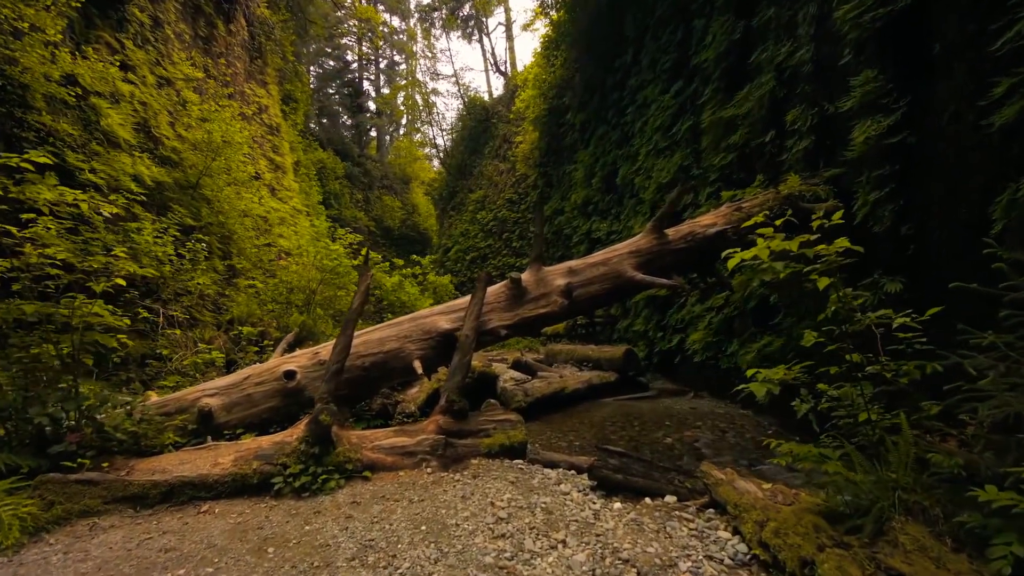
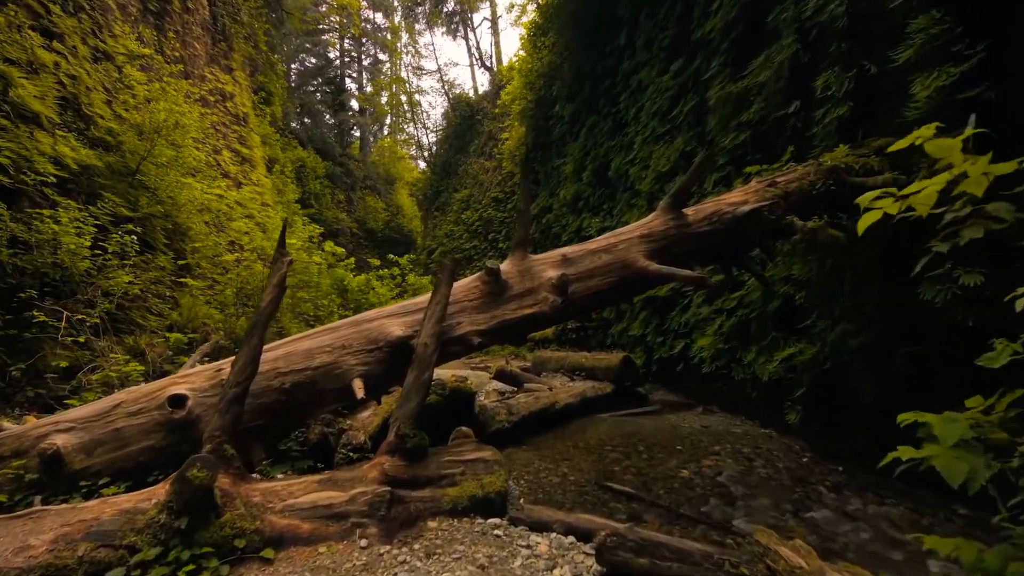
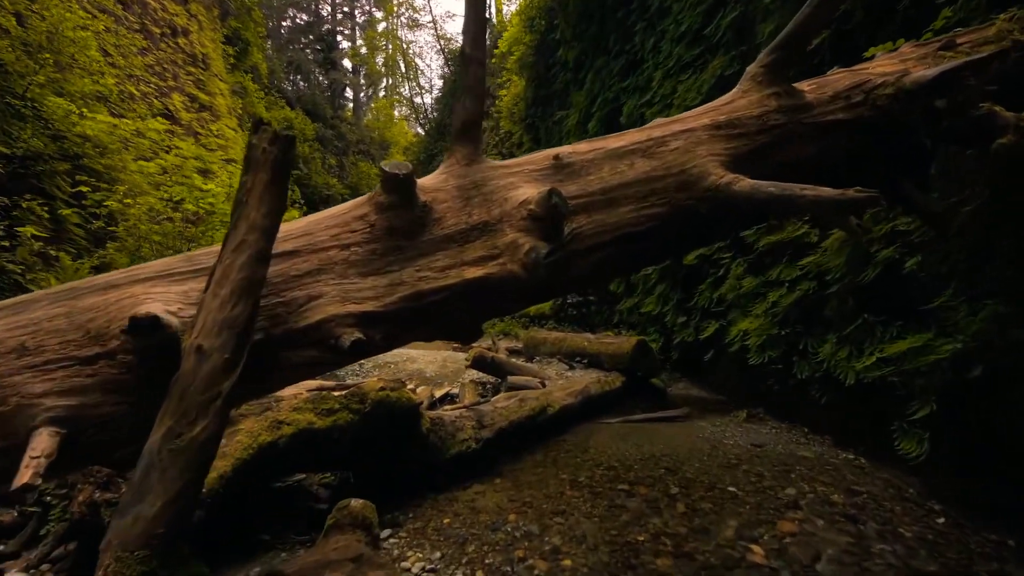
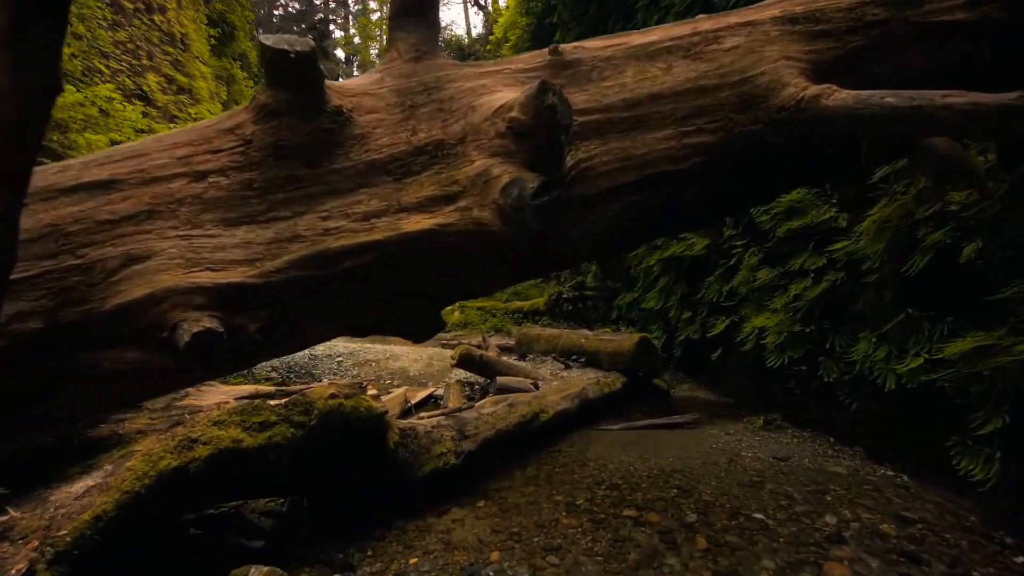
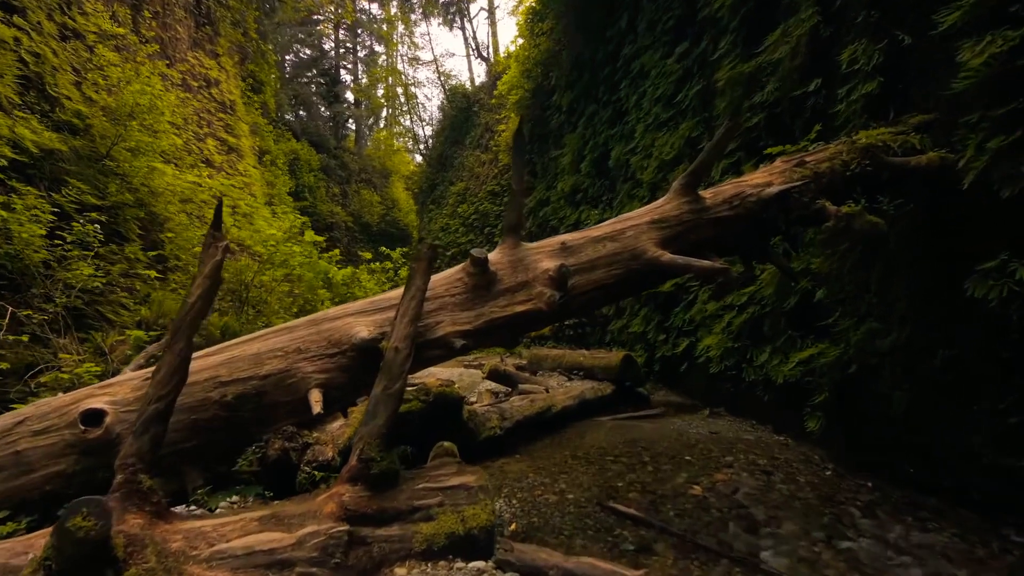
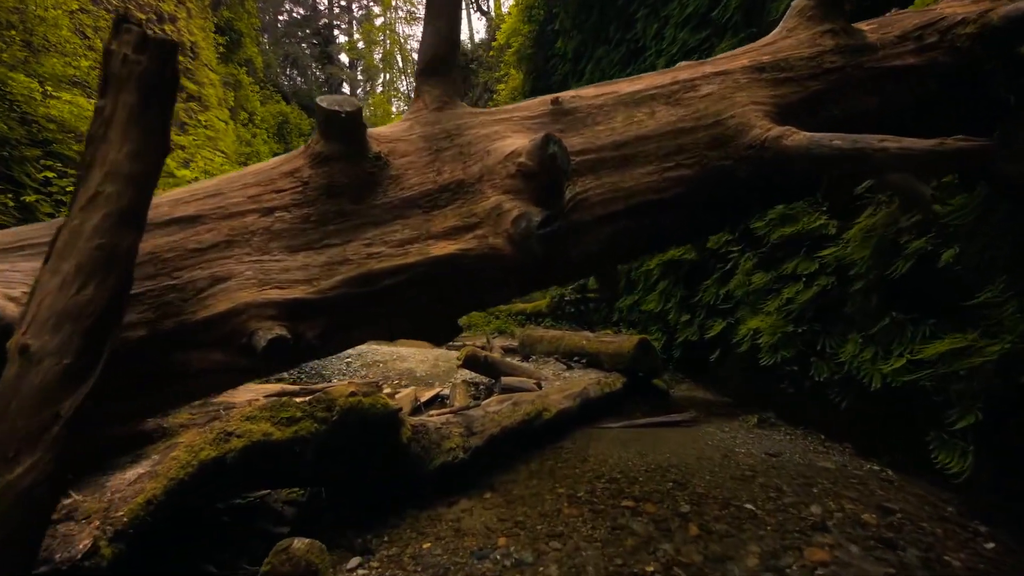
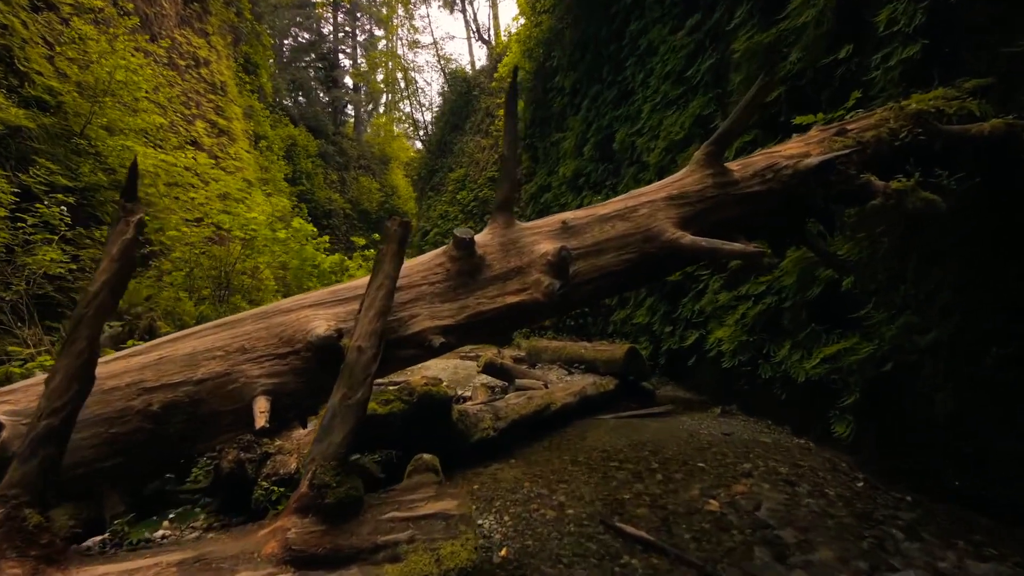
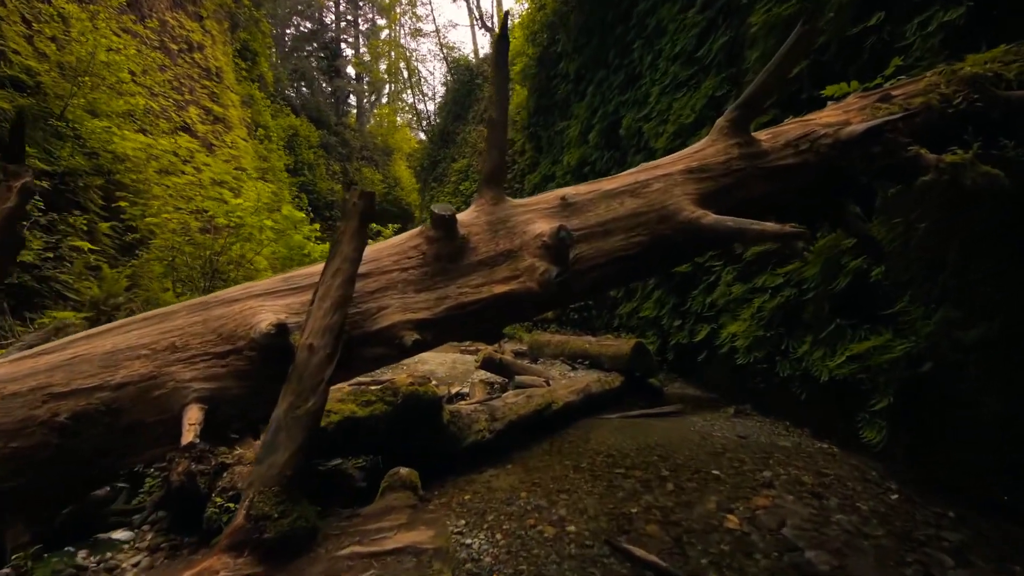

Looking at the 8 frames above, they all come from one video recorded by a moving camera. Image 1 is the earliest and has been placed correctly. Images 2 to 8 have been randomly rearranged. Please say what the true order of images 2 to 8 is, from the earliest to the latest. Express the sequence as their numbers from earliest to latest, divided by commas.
2, 5, 7, 8, 3, 6, 4
